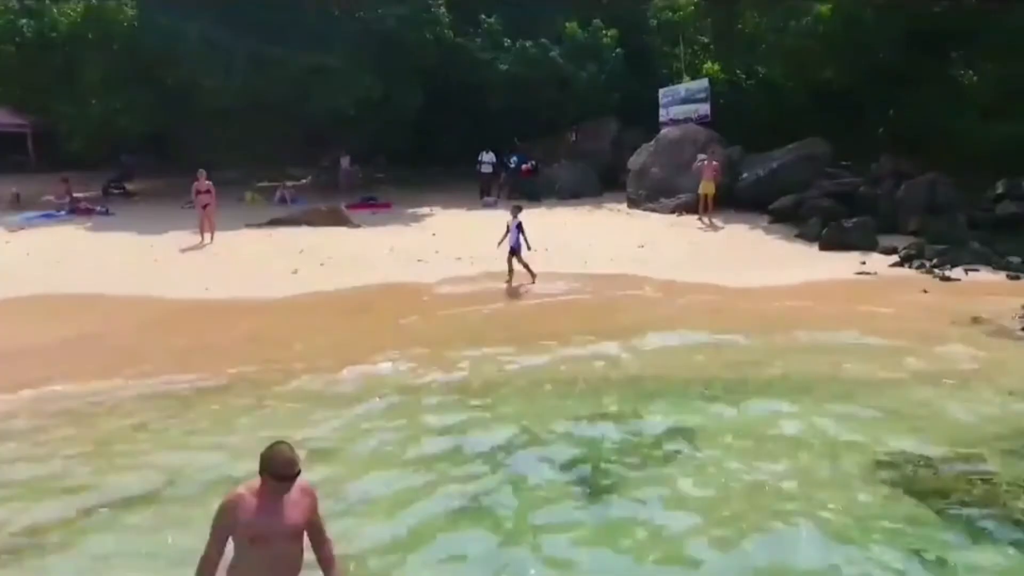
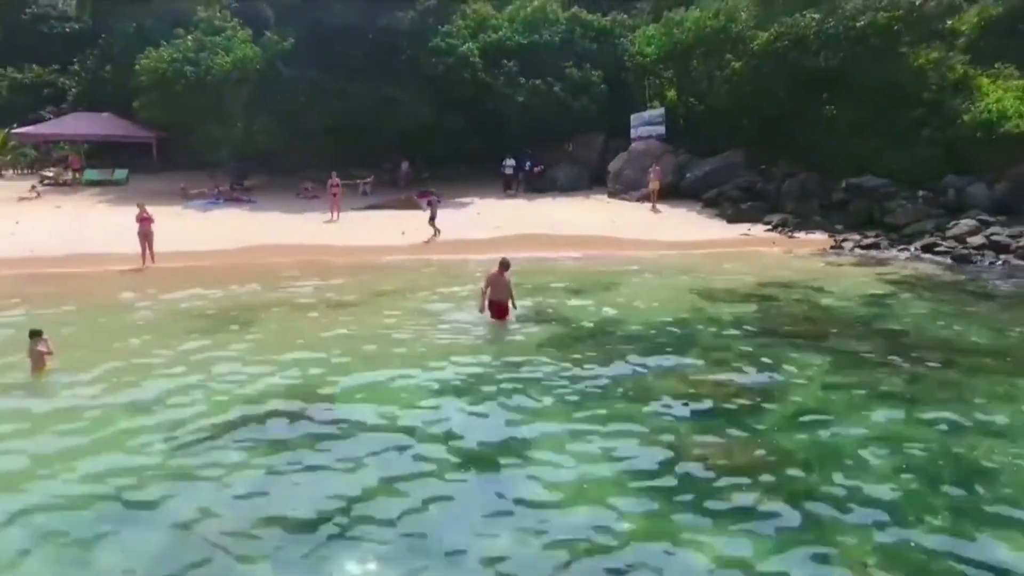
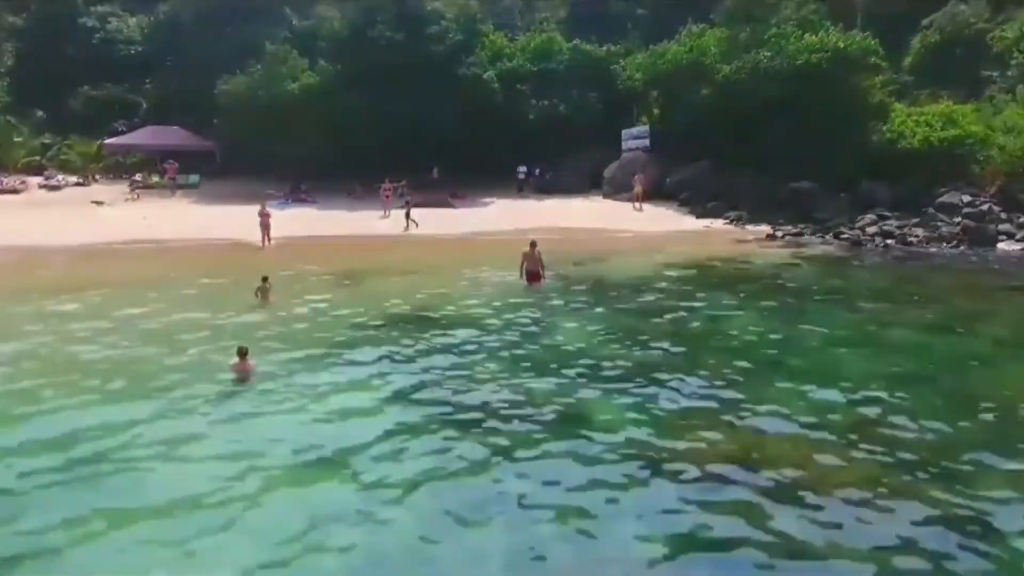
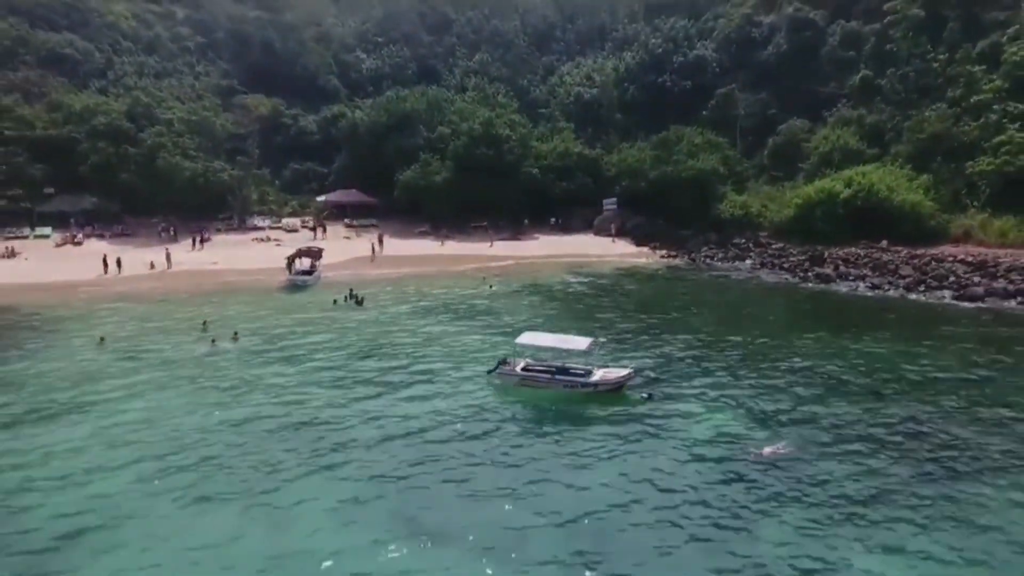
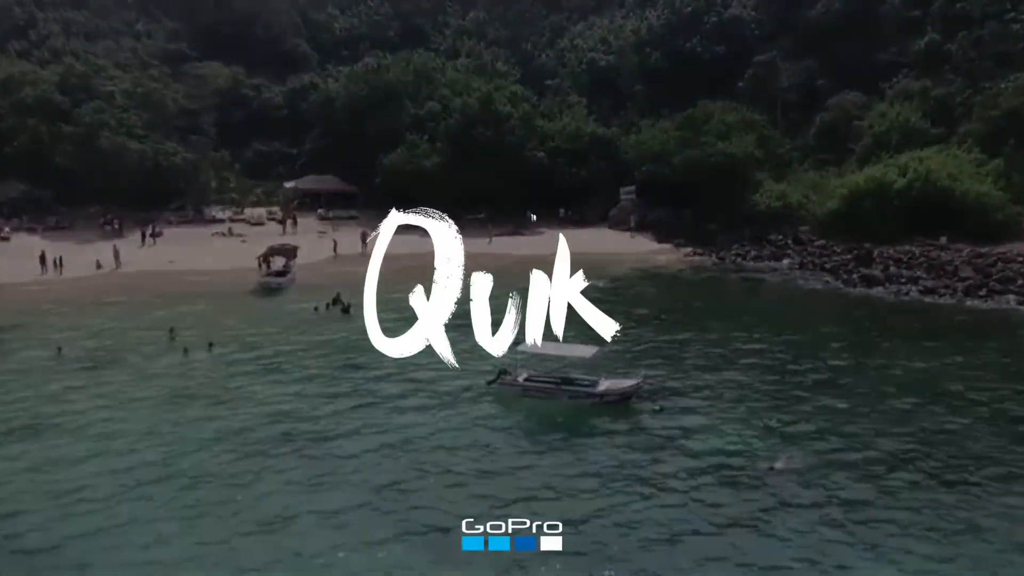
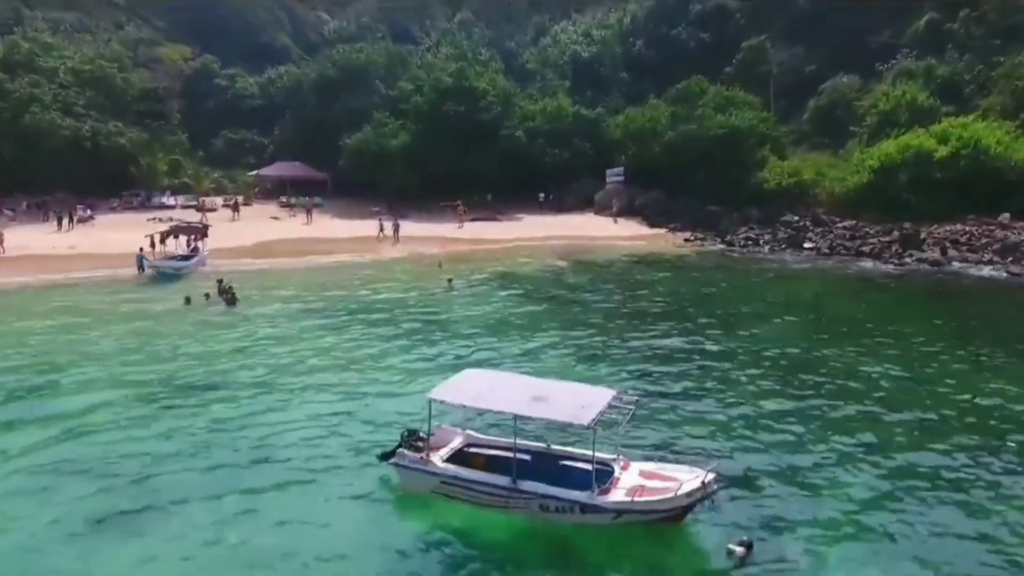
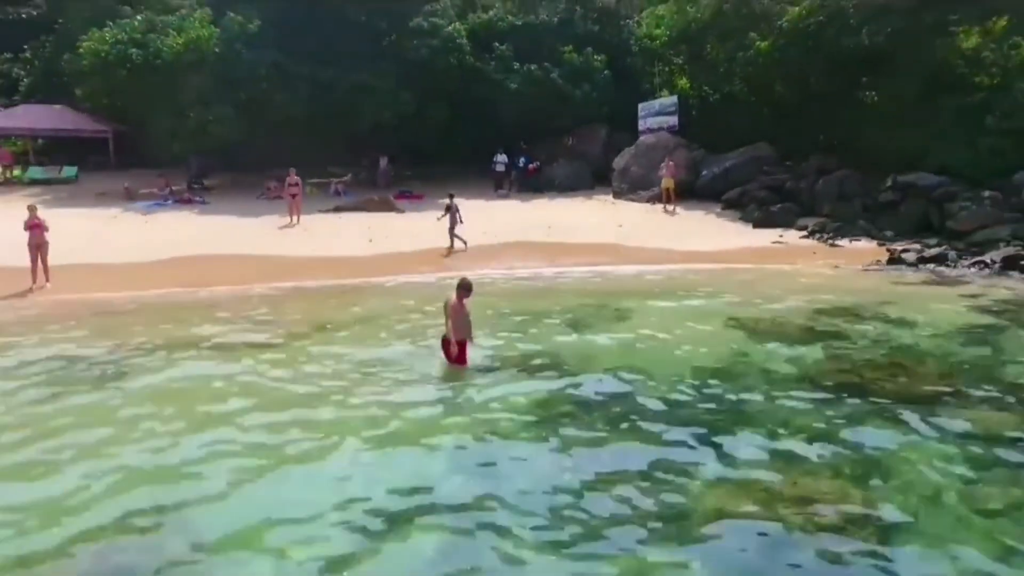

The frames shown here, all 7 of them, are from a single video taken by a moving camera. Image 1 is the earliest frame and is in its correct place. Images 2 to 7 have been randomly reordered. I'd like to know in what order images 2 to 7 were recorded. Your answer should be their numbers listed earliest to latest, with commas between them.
7, 2, 3, 6, 4, 5
